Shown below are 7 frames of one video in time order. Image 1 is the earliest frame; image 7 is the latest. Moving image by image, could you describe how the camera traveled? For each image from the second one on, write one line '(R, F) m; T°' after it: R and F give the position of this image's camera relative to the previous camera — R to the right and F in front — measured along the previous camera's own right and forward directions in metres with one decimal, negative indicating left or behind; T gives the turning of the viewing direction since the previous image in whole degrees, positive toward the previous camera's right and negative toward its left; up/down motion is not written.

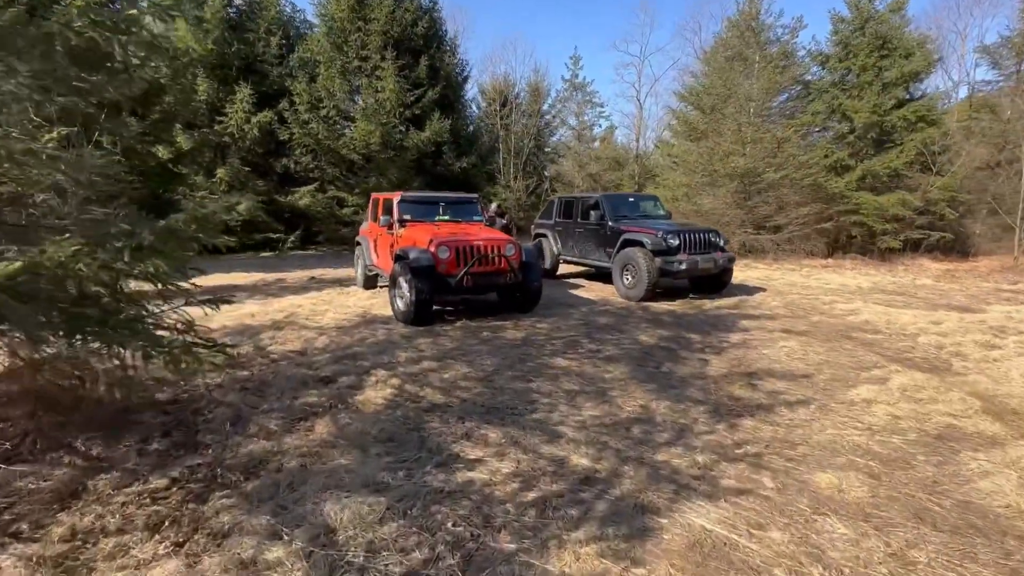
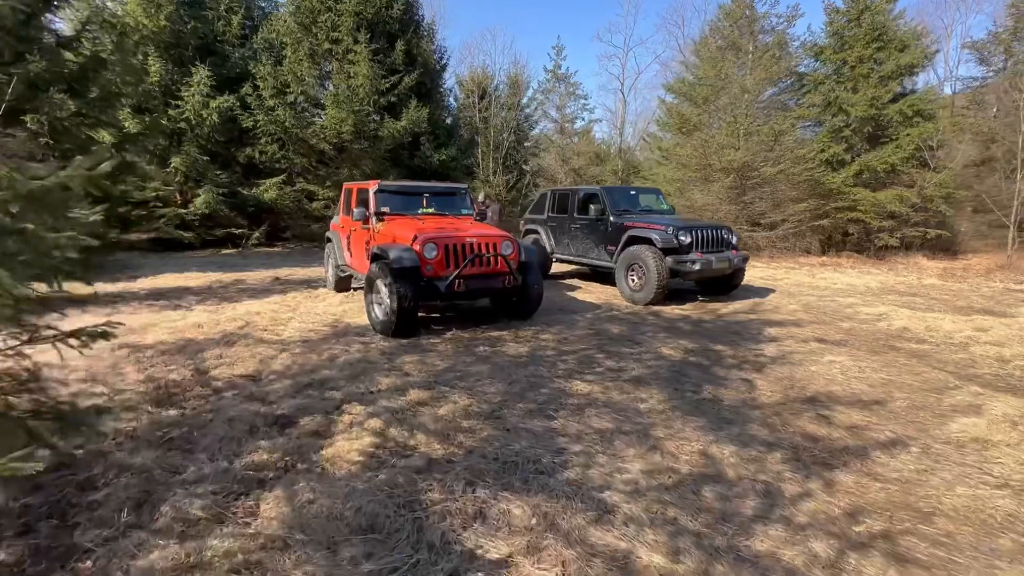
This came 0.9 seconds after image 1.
(-0.3, +1.1) m; +3°
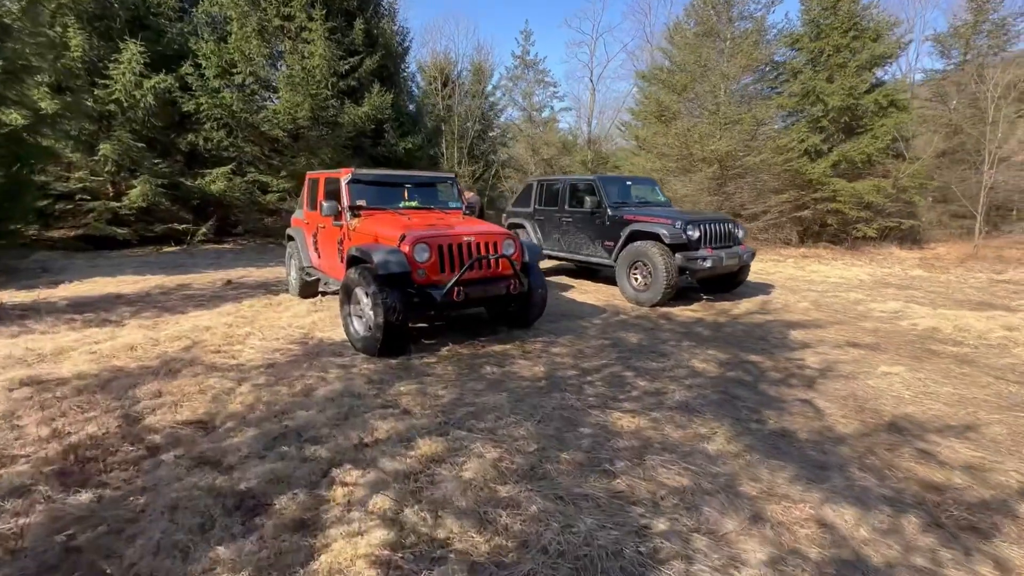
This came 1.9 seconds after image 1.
(-0.5, +0.9) m; +5°
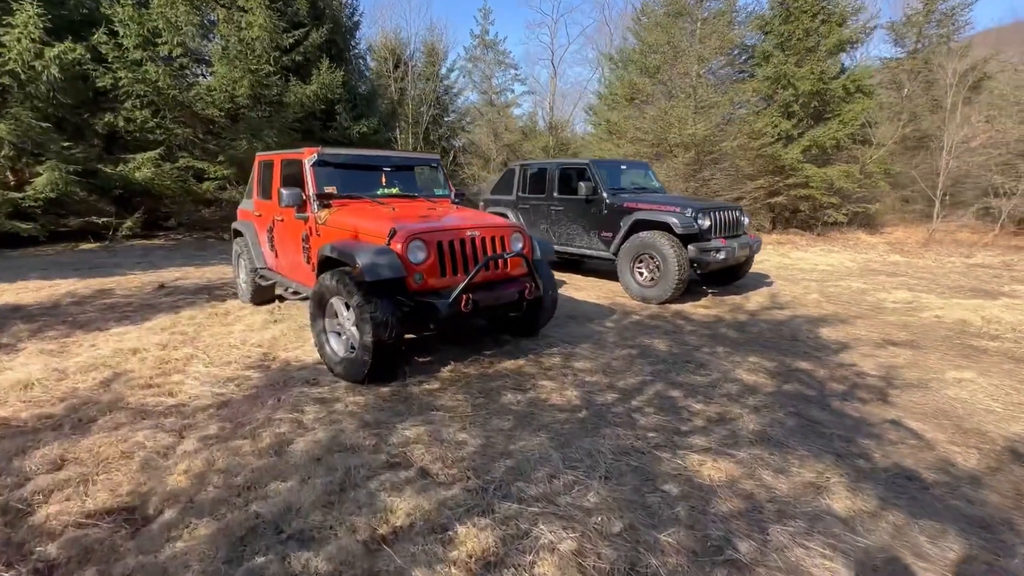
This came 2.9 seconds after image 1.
(-0.6, +1.0) m; +6°
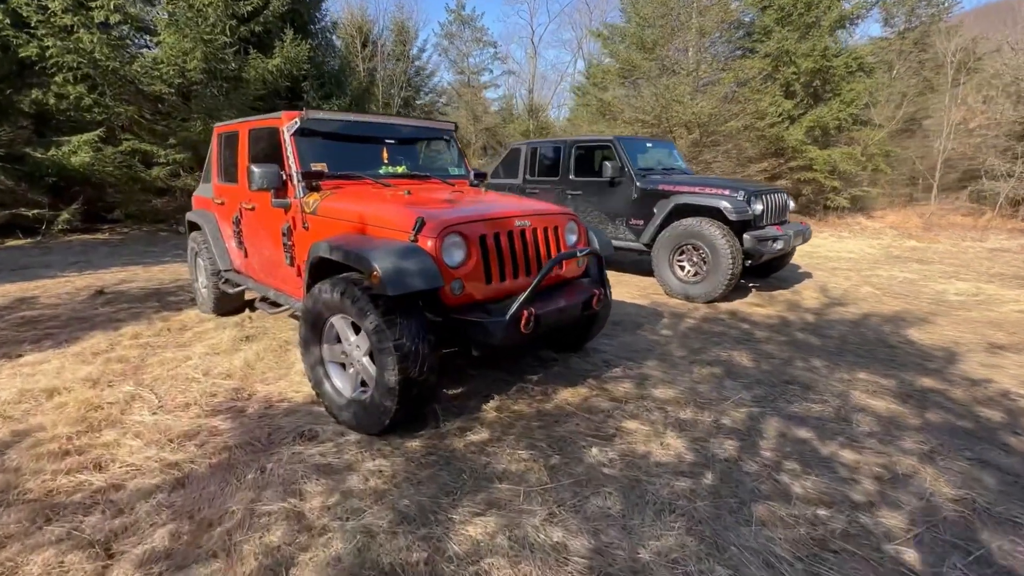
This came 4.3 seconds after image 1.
(-0.6, +1.1) m; +3°
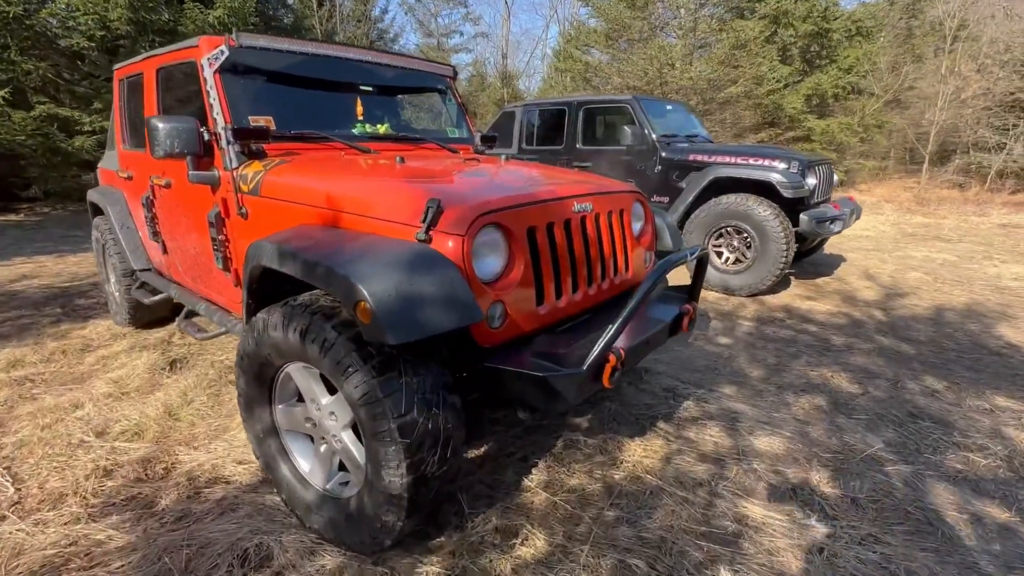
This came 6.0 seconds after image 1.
(-0.4, +1.1) m; +4°
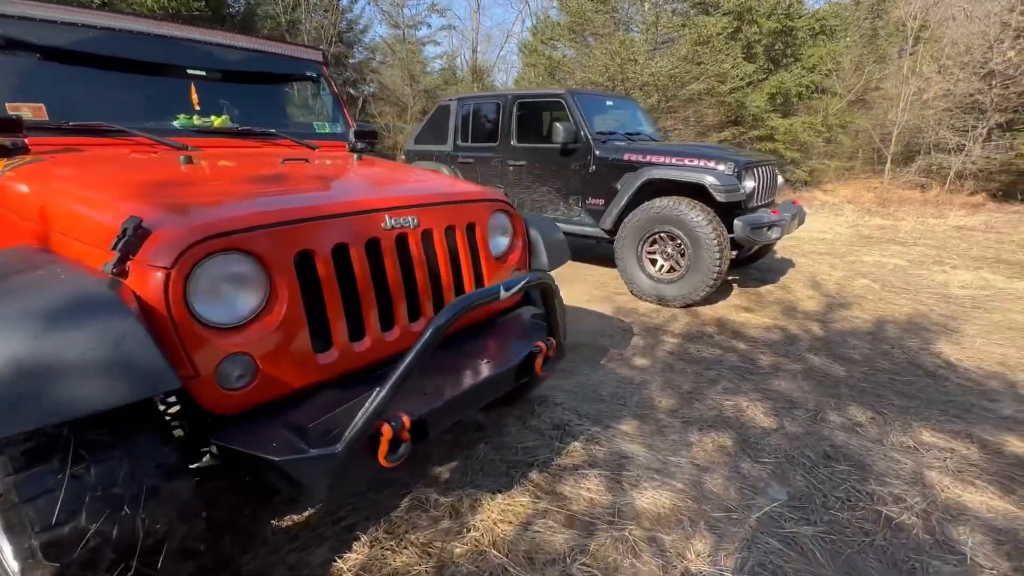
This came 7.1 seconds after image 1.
(+0.6, +0.4) m; +2°
